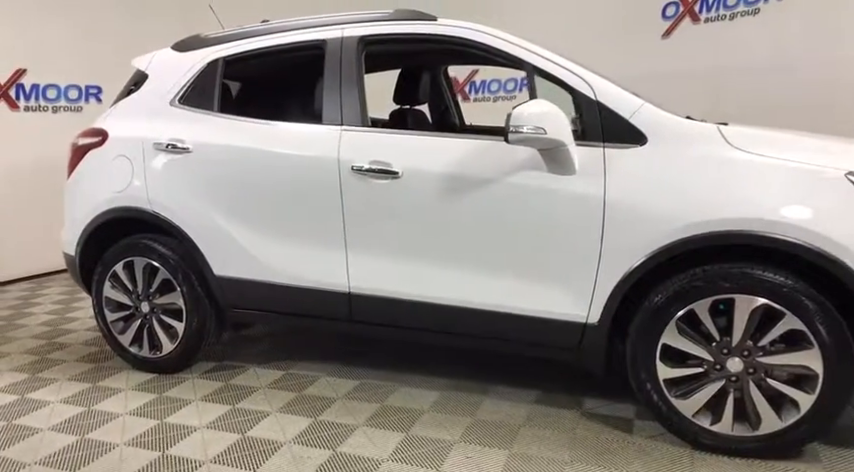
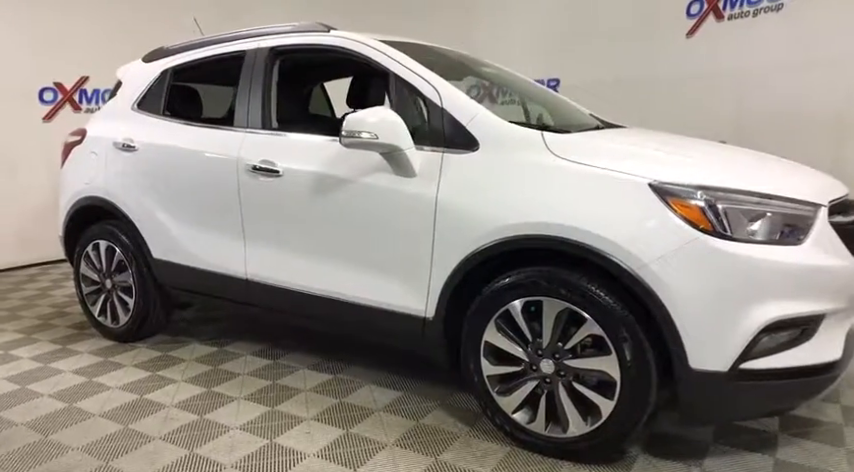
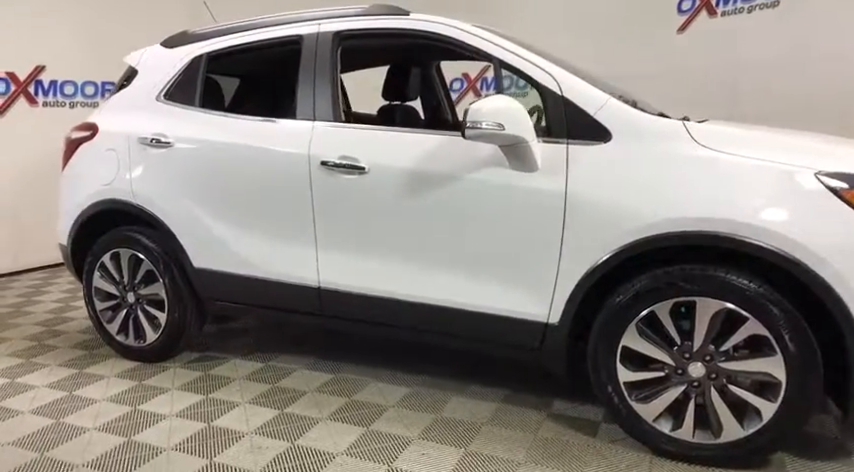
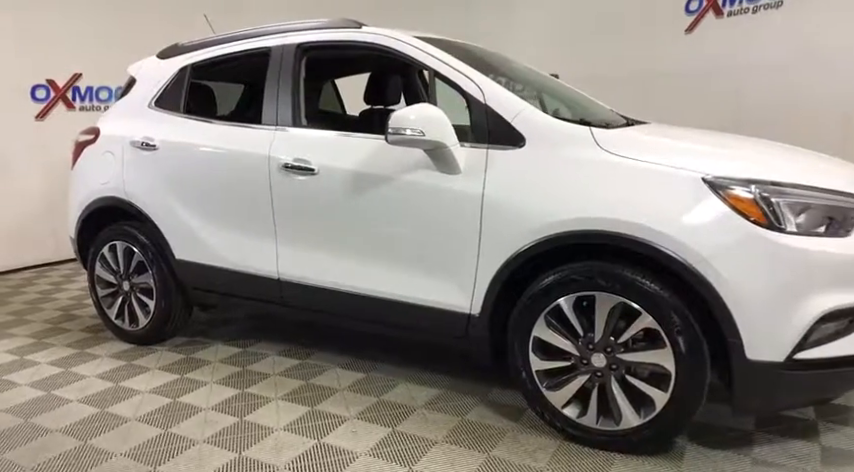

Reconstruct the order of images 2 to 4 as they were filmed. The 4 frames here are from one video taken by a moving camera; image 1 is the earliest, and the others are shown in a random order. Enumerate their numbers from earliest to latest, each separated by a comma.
3, 4, 2
